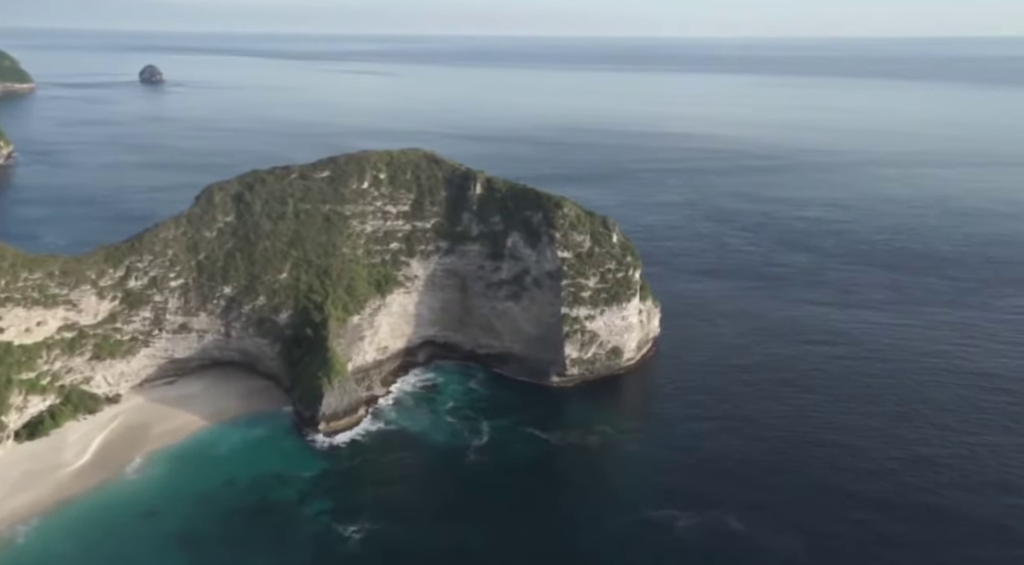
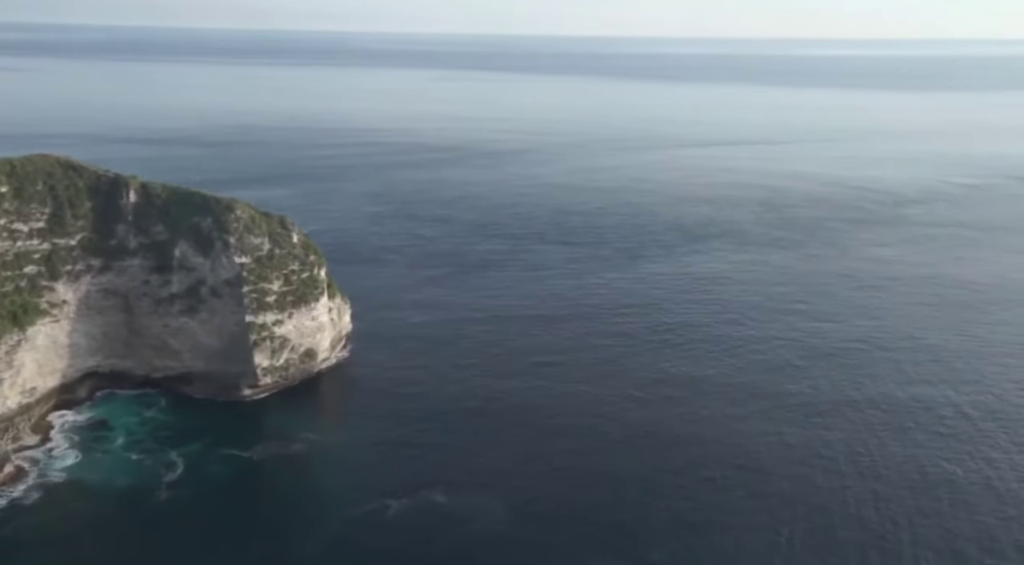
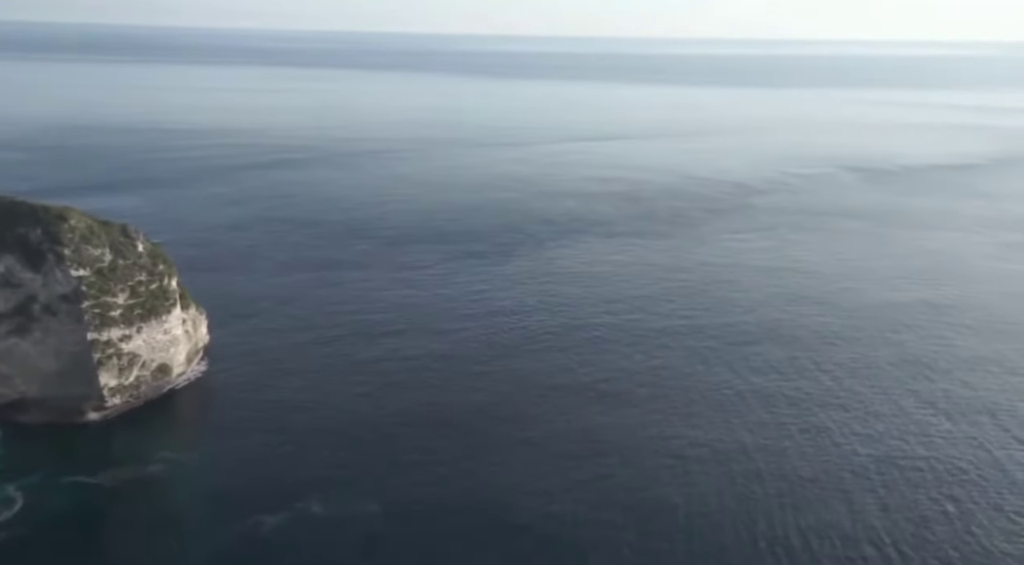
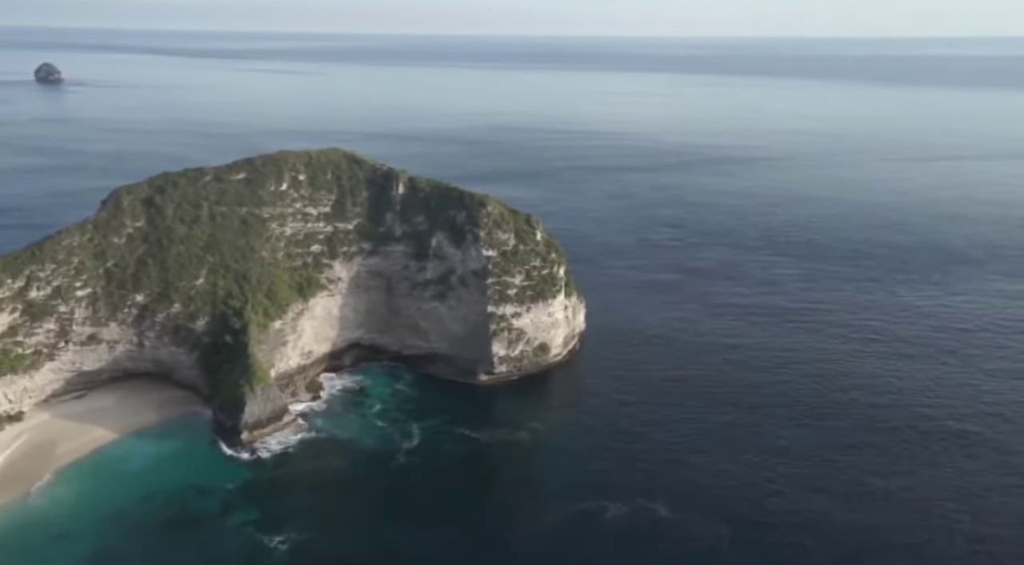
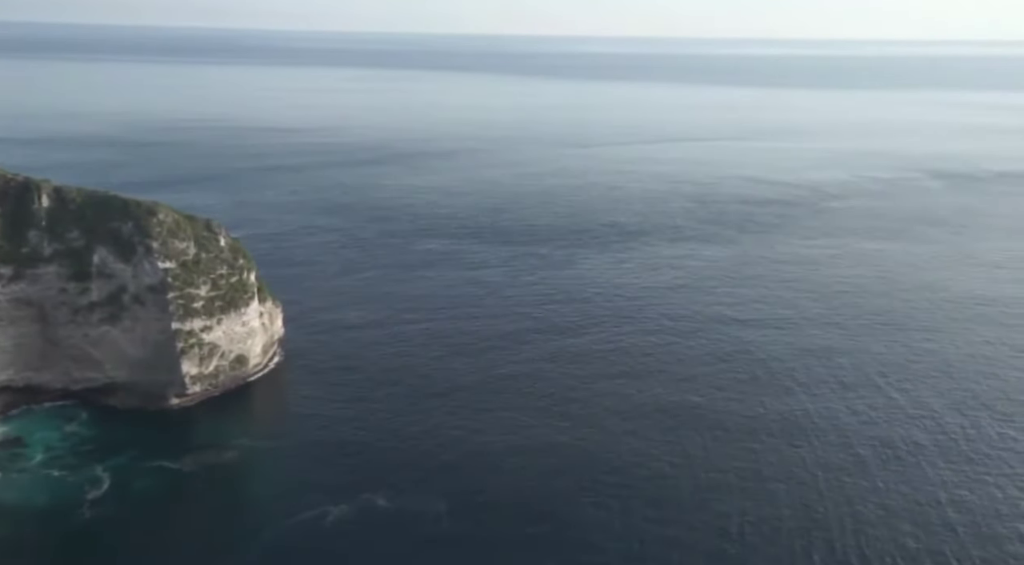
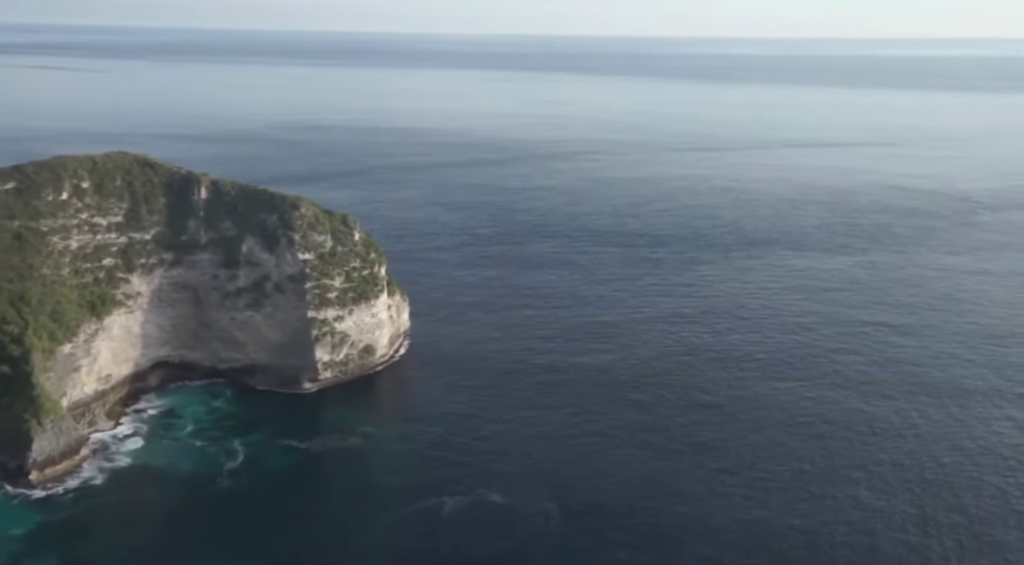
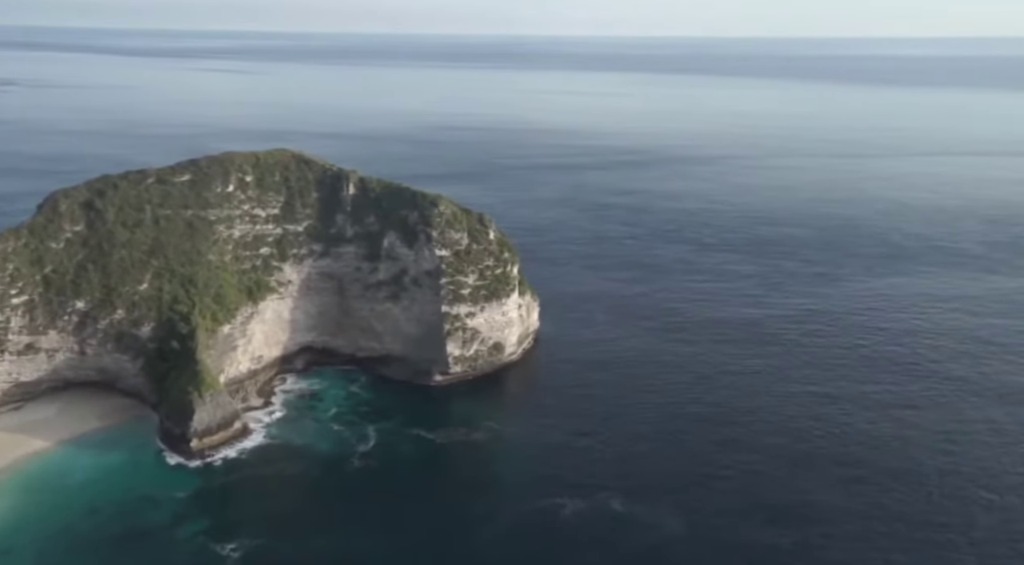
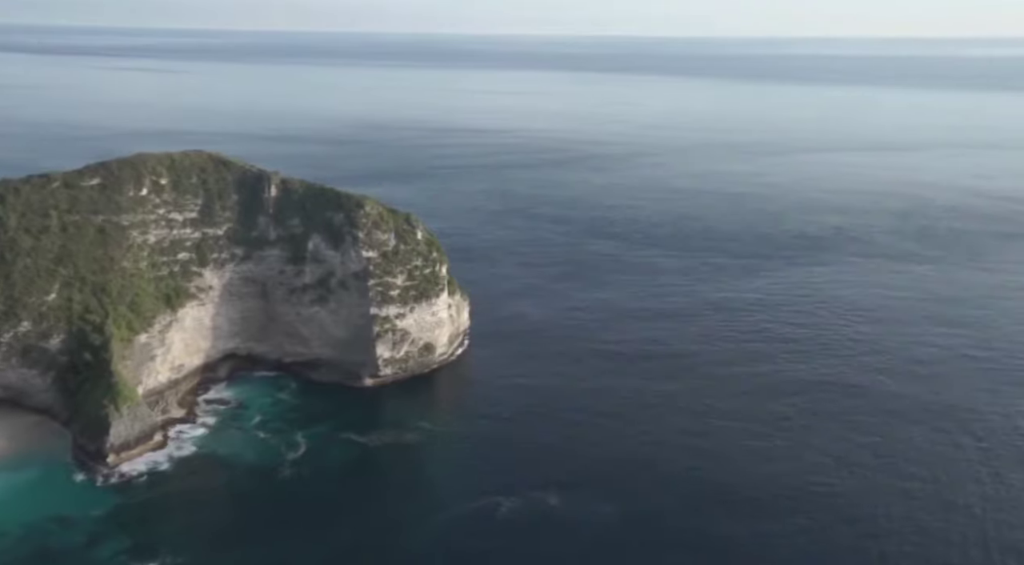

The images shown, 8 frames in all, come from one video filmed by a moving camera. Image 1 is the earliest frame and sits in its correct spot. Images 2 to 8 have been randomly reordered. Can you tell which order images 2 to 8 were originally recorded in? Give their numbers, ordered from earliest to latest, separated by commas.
4, 7, 8, 6, 2, 5, 3
